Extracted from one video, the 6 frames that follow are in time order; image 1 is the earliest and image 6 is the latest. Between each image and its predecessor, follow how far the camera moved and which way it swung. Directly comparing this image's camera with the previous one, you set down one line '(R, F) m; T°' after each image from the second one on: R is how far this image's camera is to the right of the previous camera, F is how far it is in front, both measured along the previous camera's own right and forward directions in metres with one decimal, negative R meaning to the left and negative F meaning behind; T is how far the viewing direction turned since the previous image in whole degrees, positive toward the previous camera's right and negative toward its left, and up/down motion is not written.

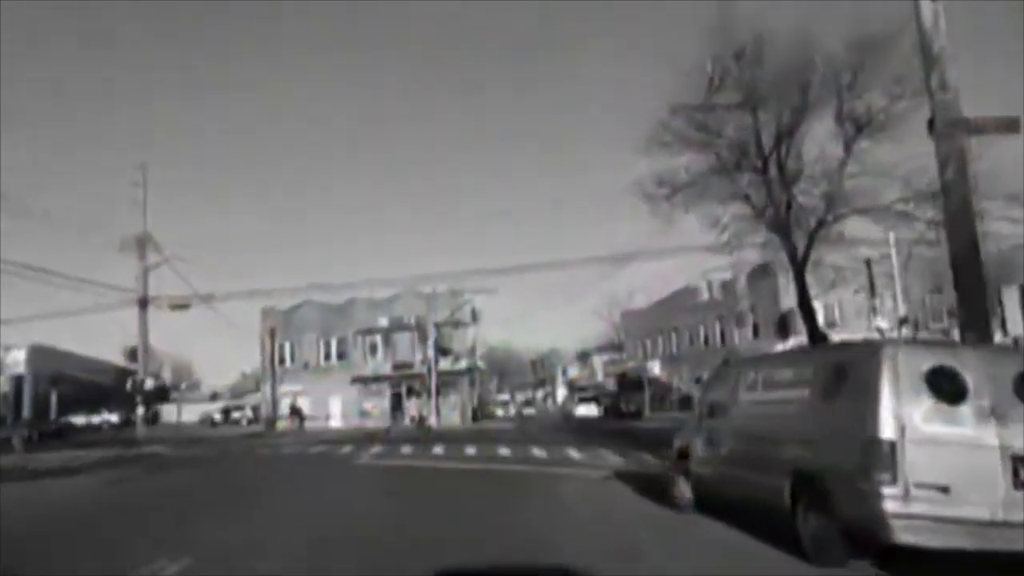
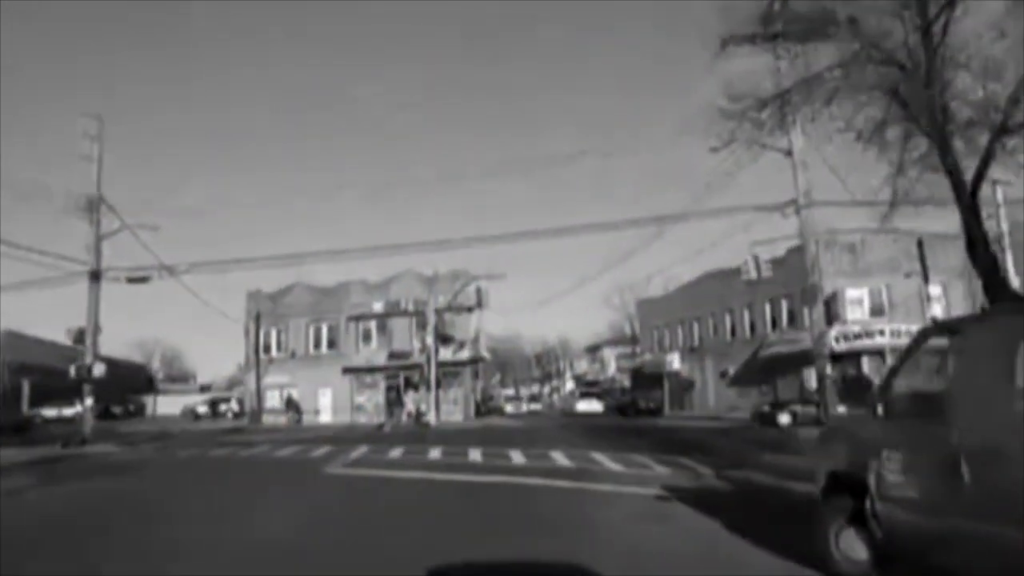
(-0.2, +5.0) m; 0°
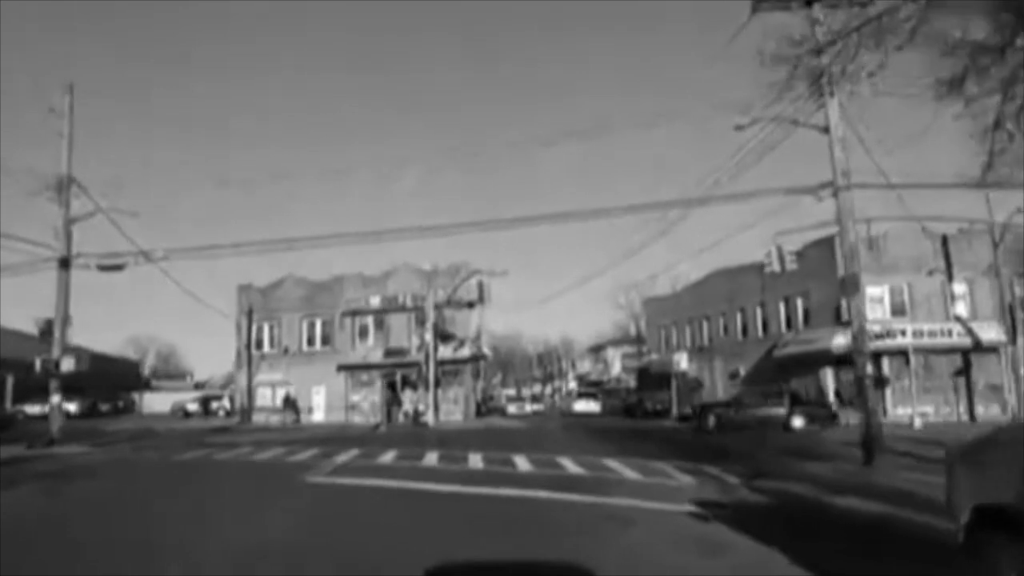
(-0.1, +2.1) m; 0°
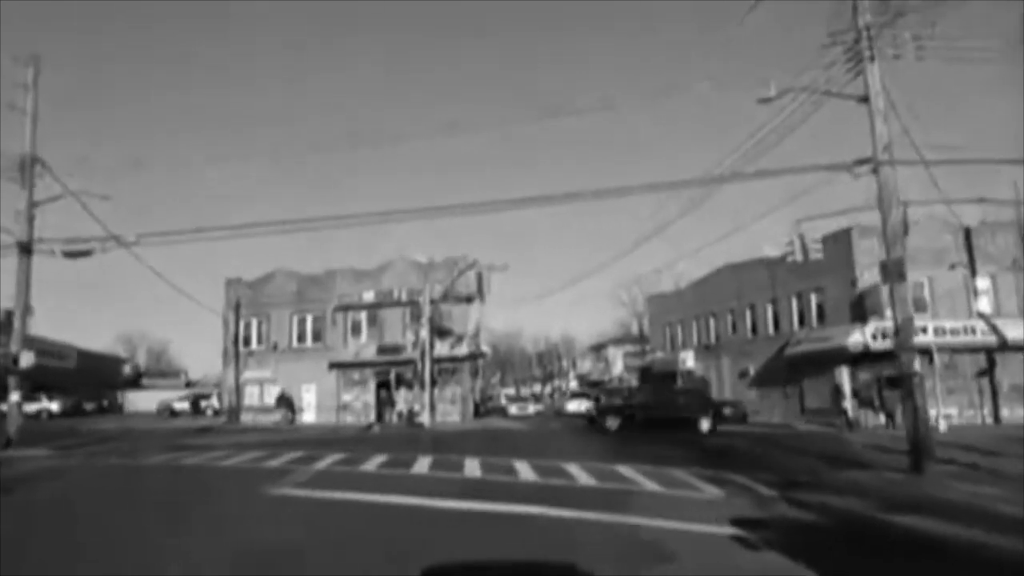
(-0.1, +2.1) m; 0°
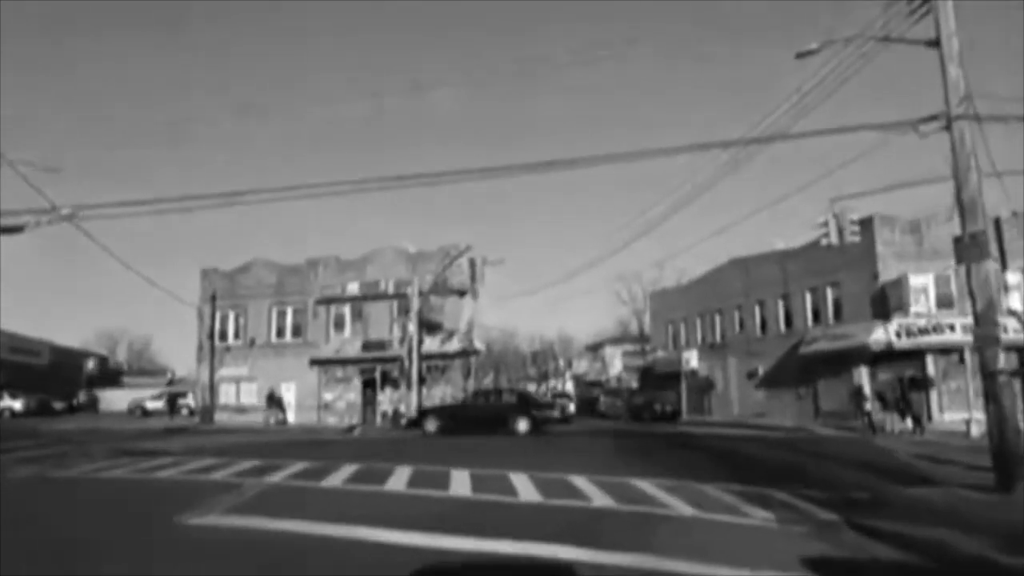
(-0.1, +3.0) m; 0°
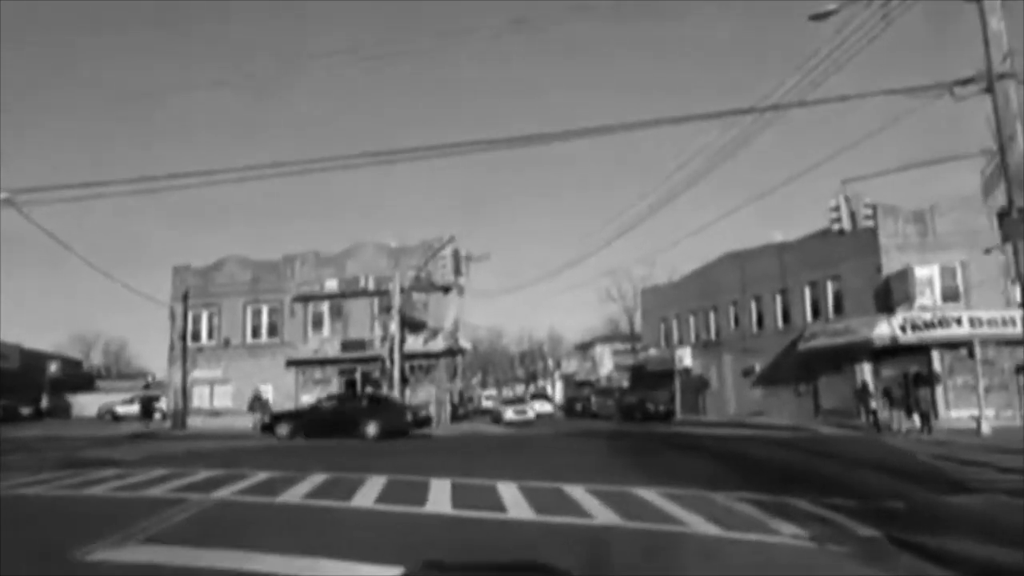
(0.0, +1.8) m; +1°
